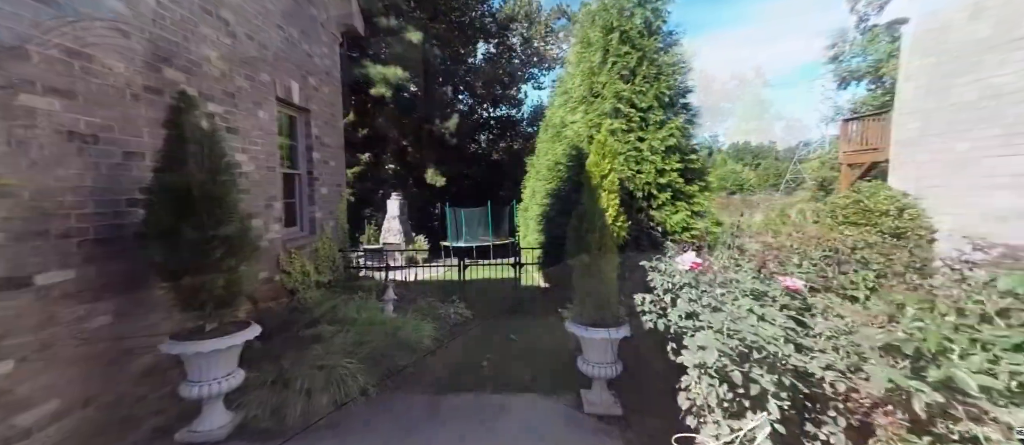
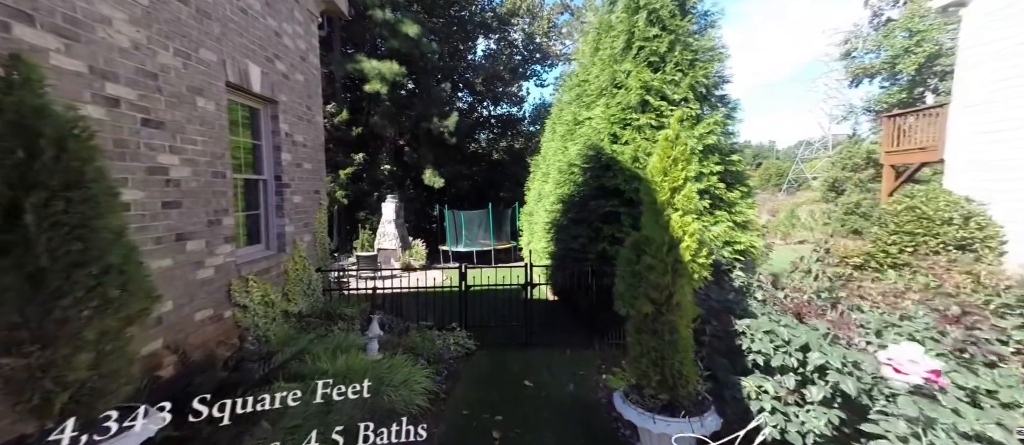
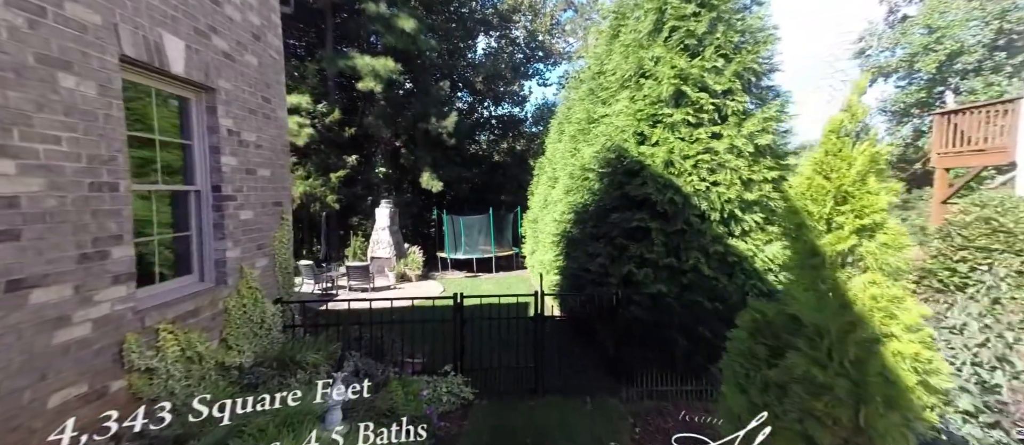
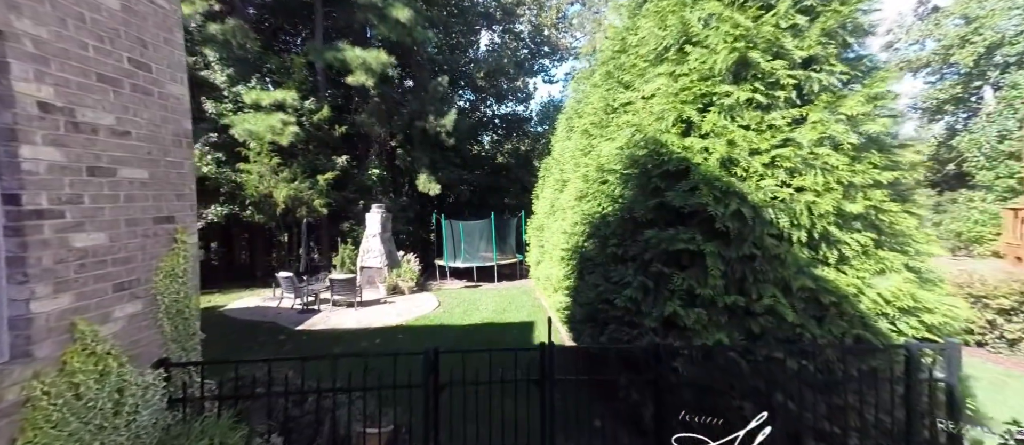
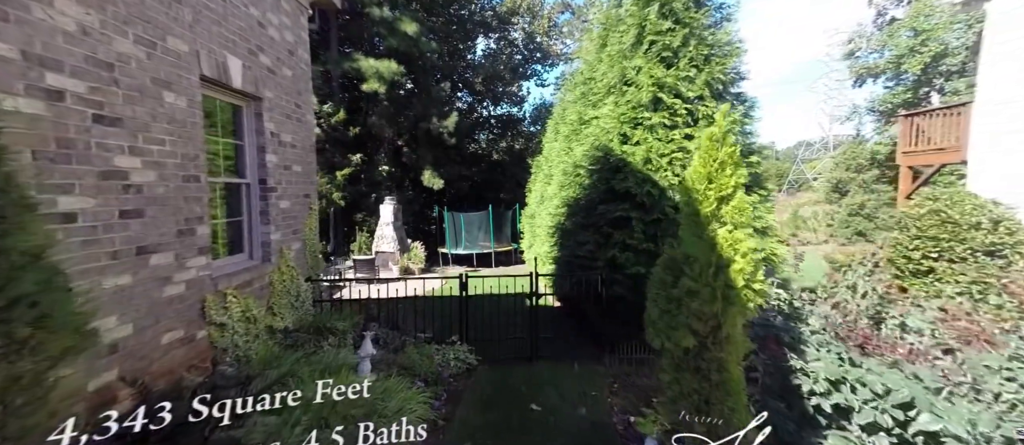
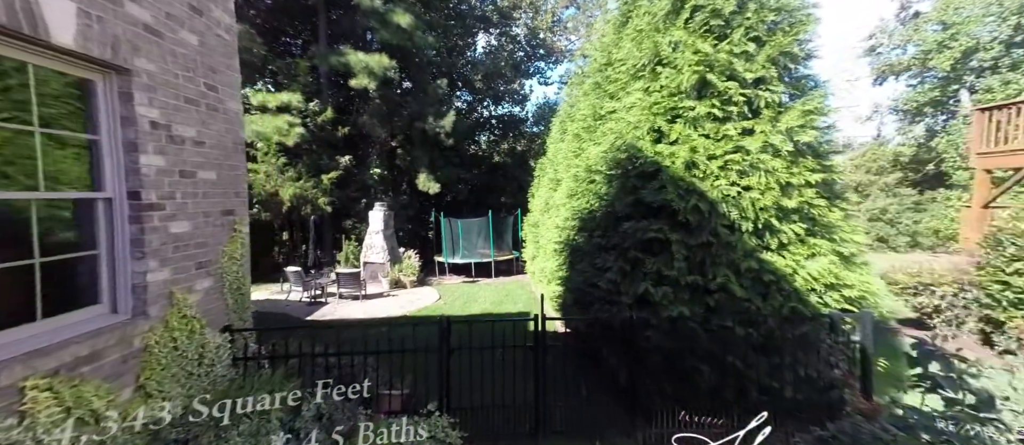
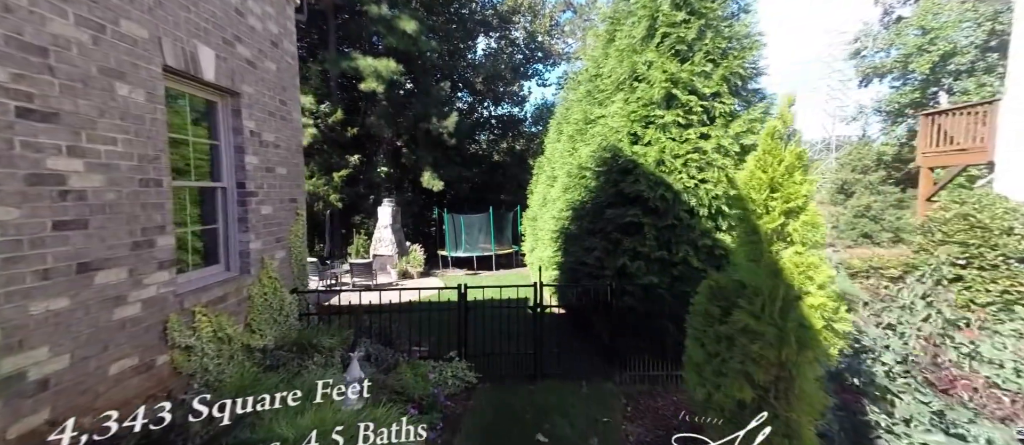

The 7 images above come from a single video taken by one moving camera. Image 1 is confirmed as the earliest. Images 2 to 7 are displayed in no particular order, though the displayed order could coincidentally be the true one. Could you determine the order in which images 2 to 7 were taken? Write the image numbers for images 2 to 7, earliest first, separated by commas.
2, 5, 7, 3, 6, 4
